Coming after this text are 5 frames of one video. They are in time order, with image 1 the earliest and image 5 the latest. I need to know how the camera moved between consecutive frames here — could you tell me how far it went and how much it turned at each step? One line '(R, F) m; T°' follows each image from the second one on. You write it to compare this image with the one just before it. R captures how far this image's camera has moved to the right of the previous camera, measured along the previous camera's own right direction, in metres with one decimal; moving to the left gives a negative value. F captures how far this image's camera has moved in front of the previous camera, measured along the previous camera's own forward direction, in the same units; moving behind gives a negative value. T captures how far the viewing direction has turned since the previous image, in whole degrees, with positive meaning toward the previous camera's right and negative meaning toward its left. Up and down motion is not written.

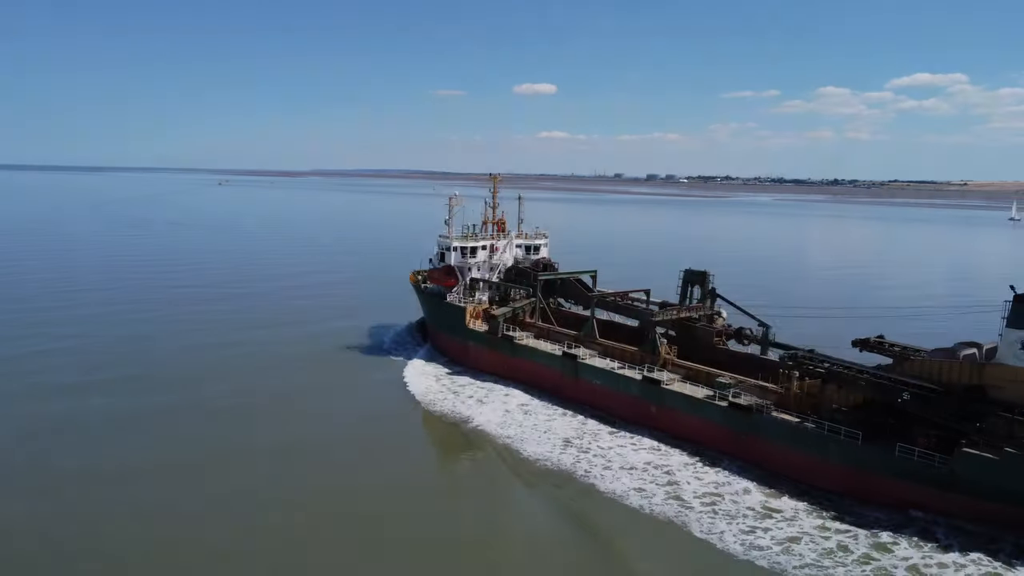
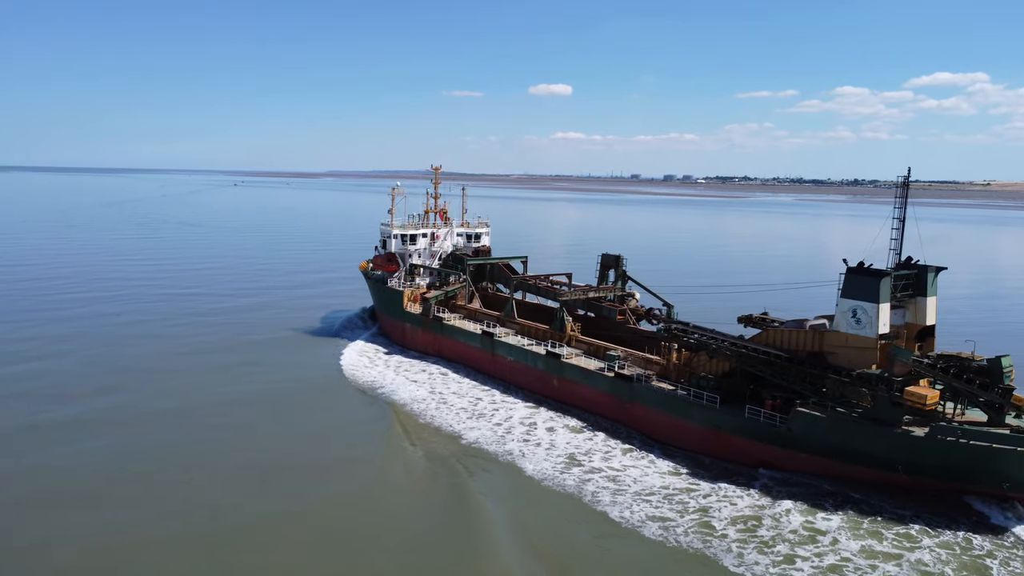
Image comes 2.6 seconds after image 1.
(+2.4, -1.1) m; -1°
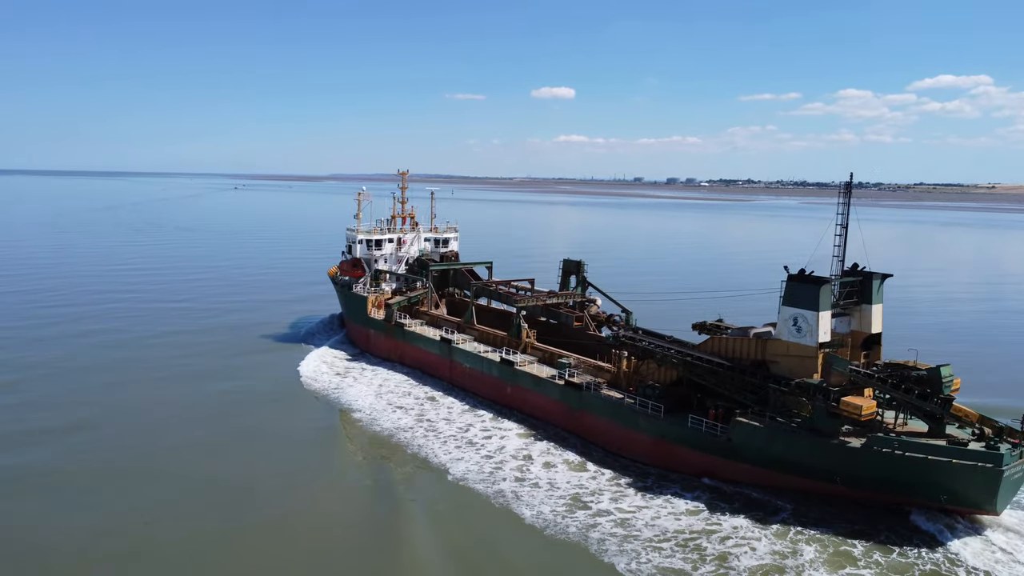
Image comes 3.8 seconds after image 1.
(+1.2, +0.2) m; 0°
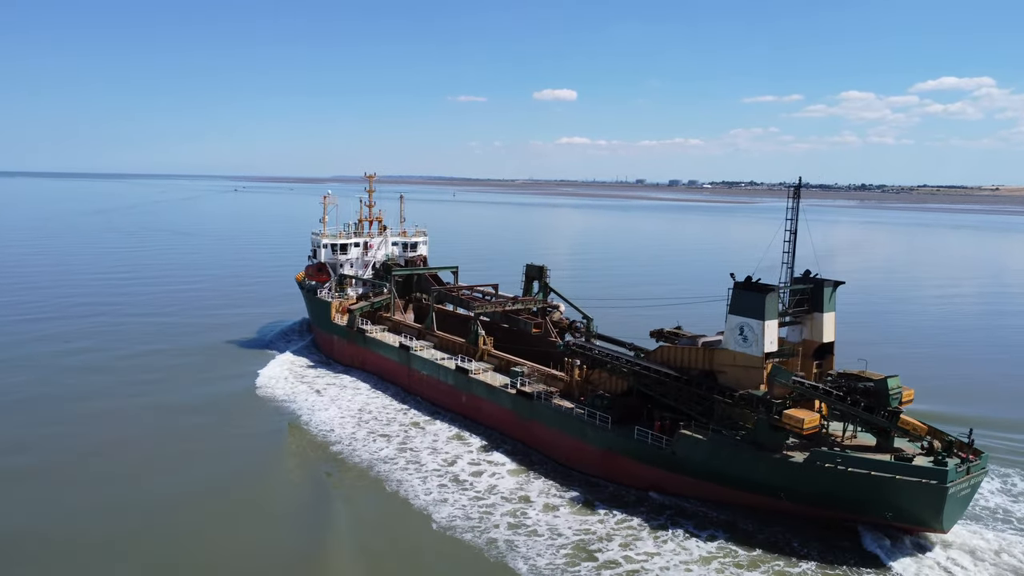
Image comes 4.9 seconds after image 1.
(+1.1, +0.3) m; 0°
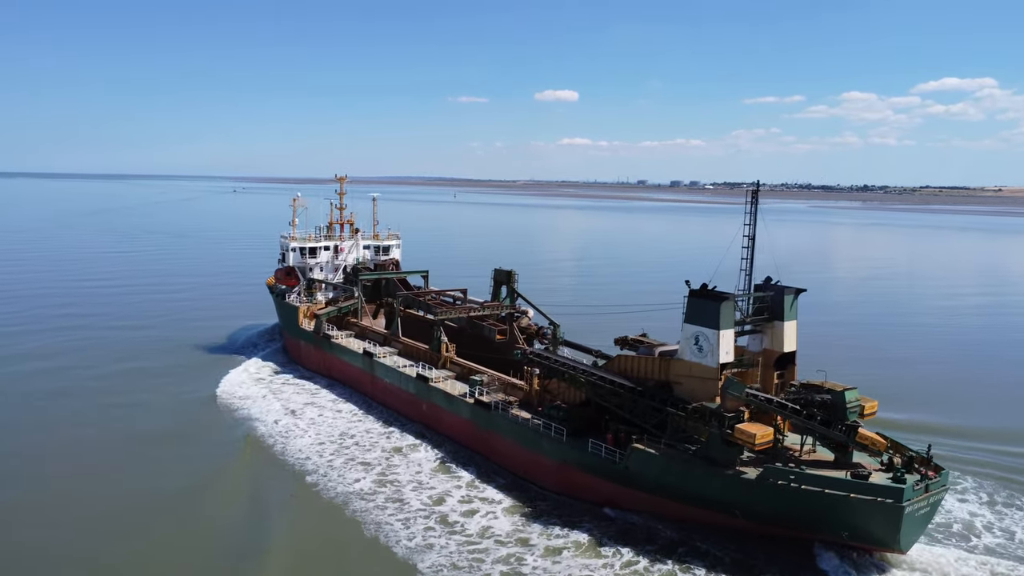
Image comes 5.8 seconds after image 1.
(+0.9, +0.4) m; 0°
